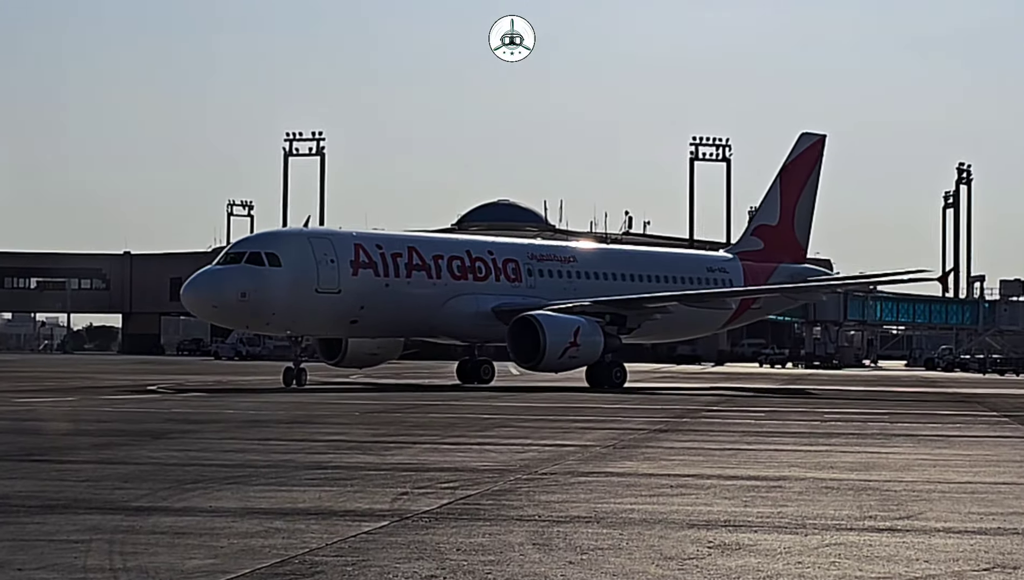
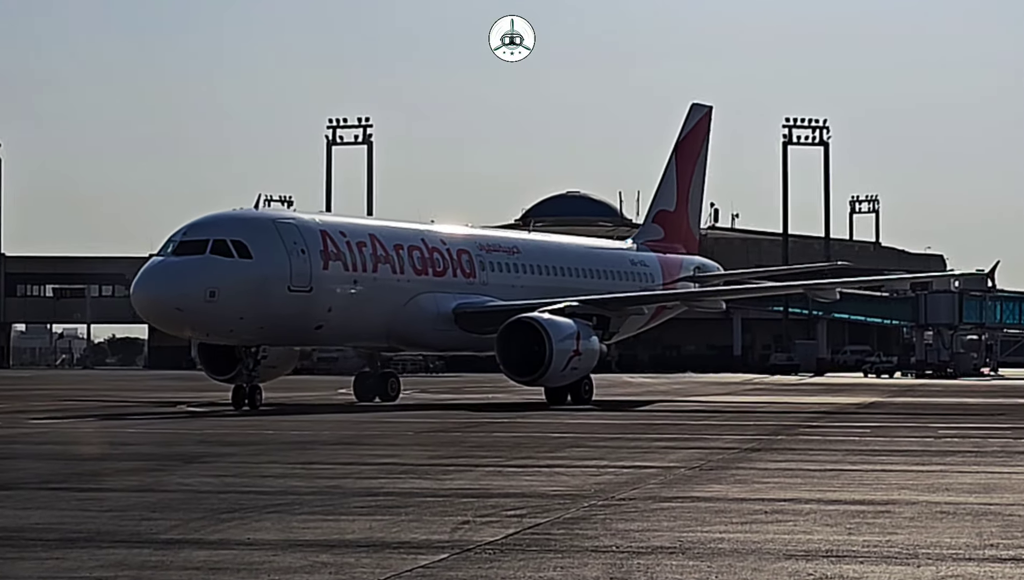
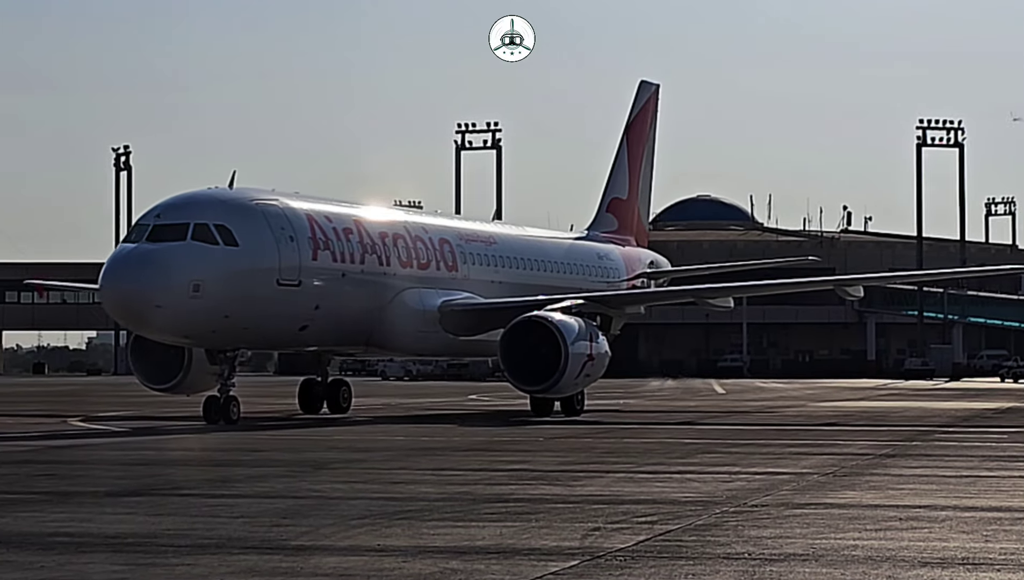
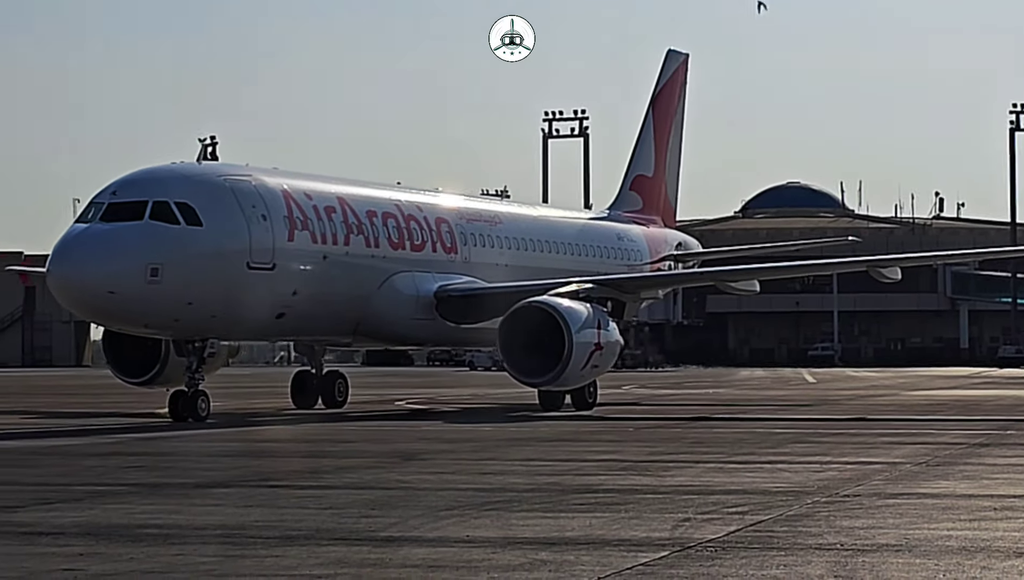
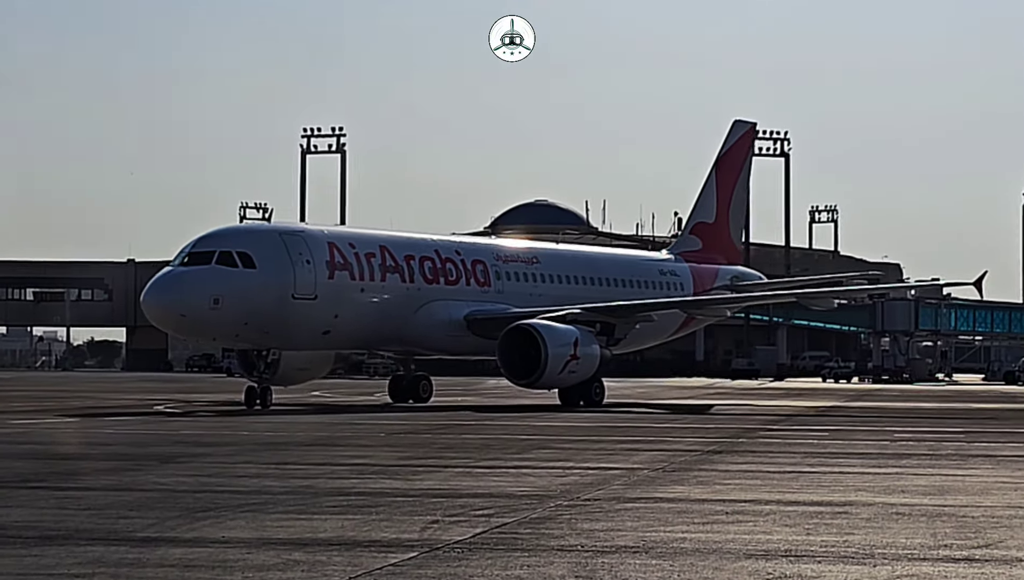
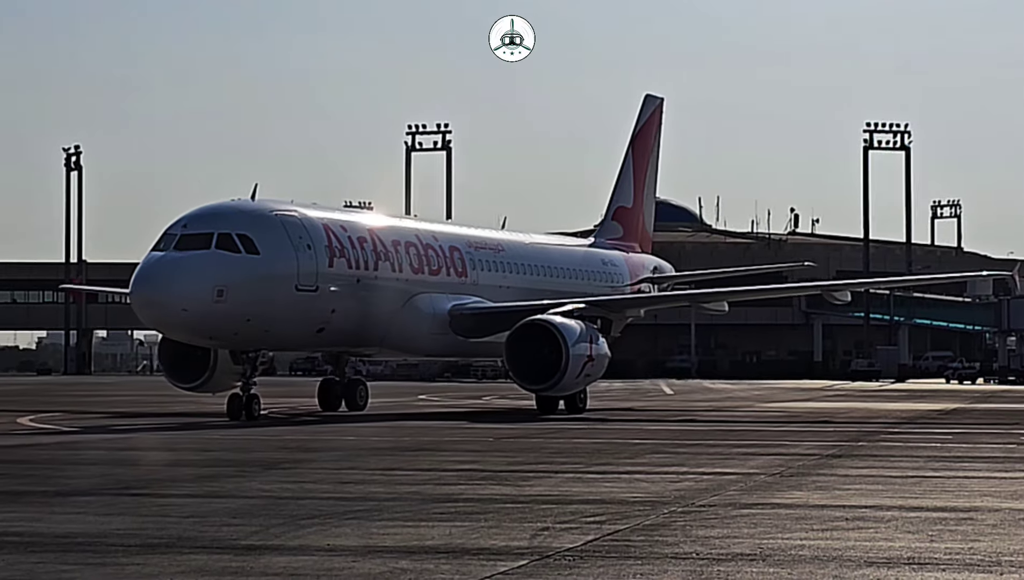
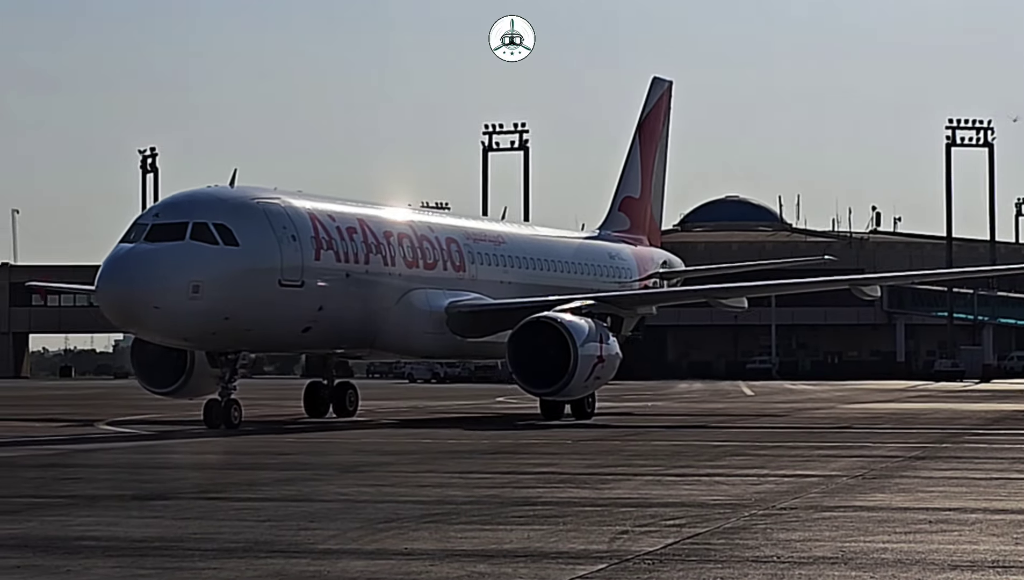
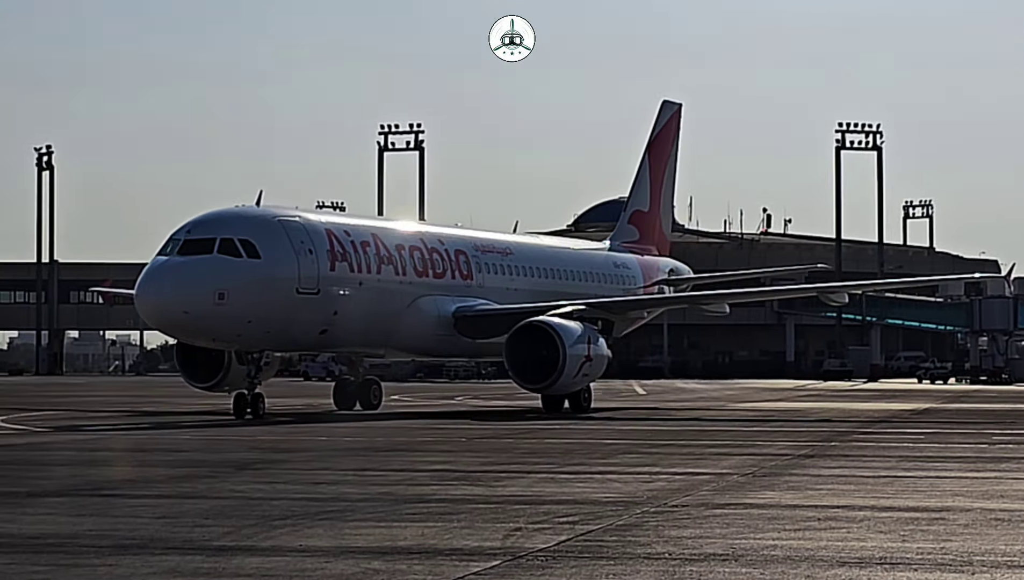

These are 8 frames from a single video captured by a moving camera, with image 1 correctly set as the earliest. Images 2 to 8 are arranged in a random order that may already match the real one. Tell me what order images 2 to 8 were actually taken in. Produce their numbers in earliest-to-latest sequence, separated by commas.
5, 2, 8, 6, 3, 7, 4
